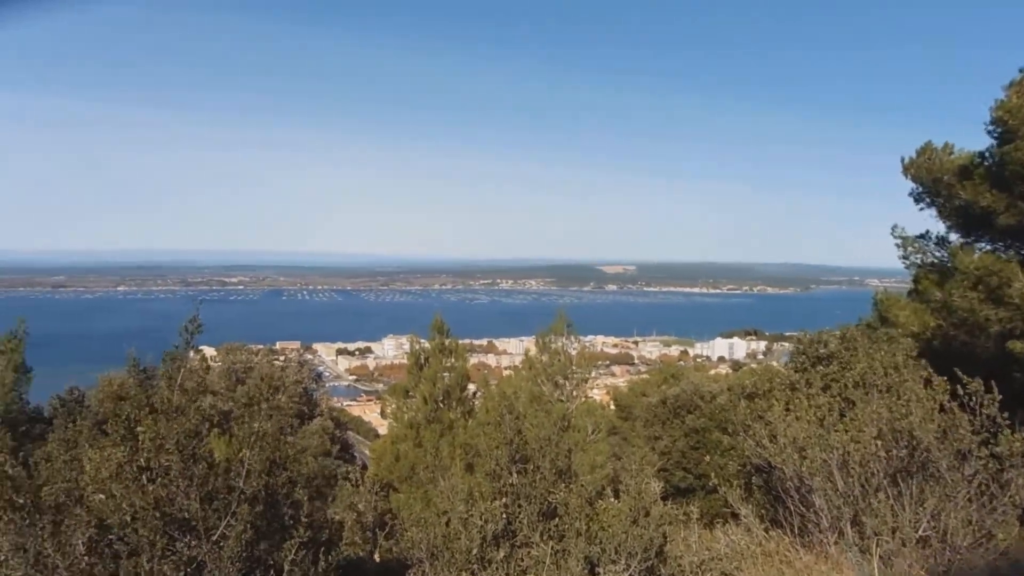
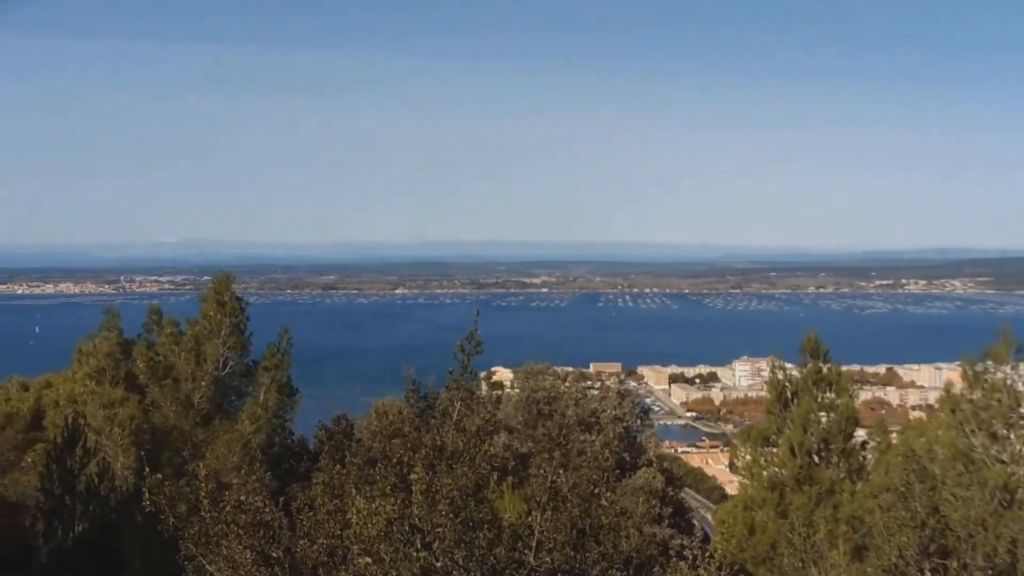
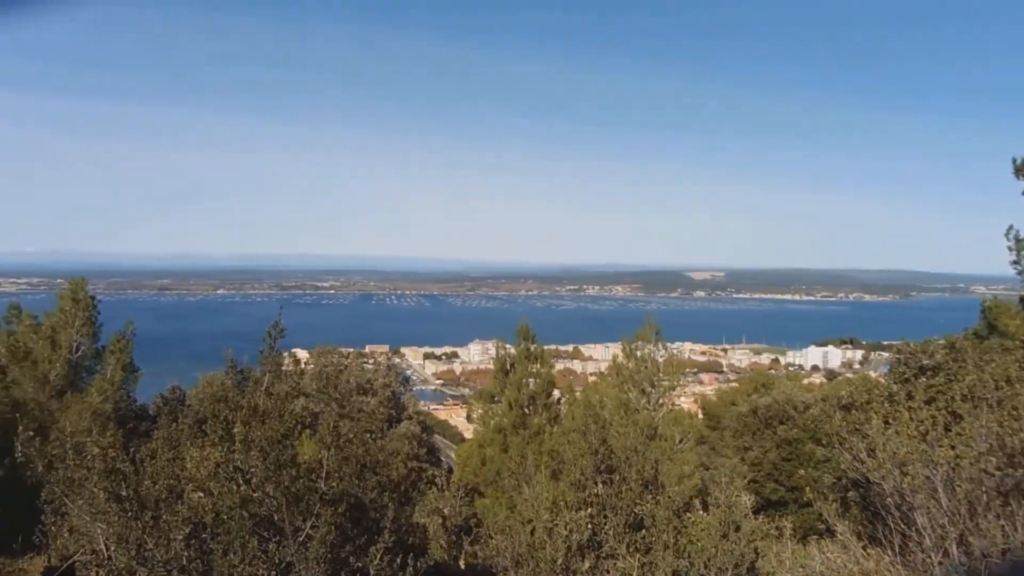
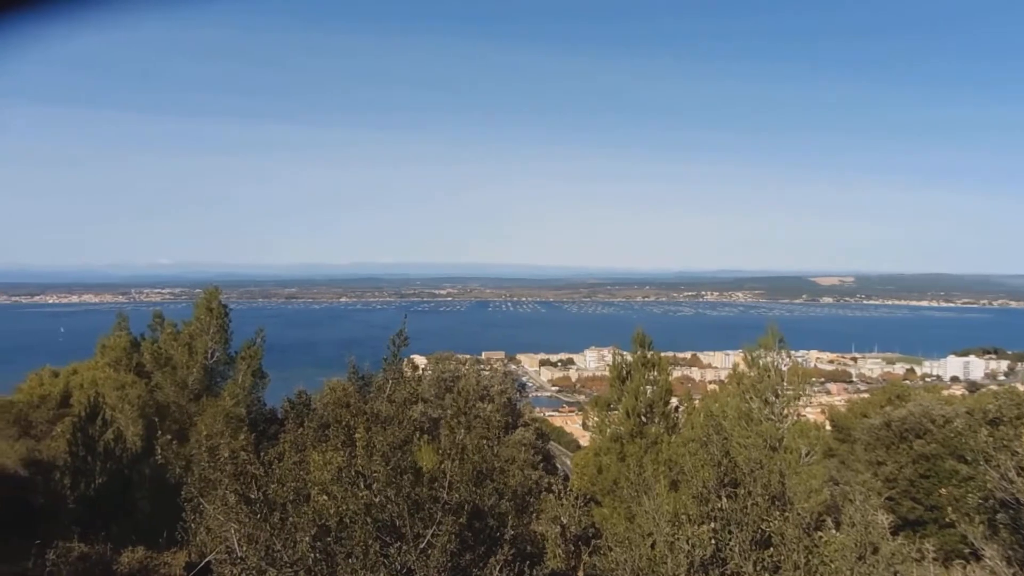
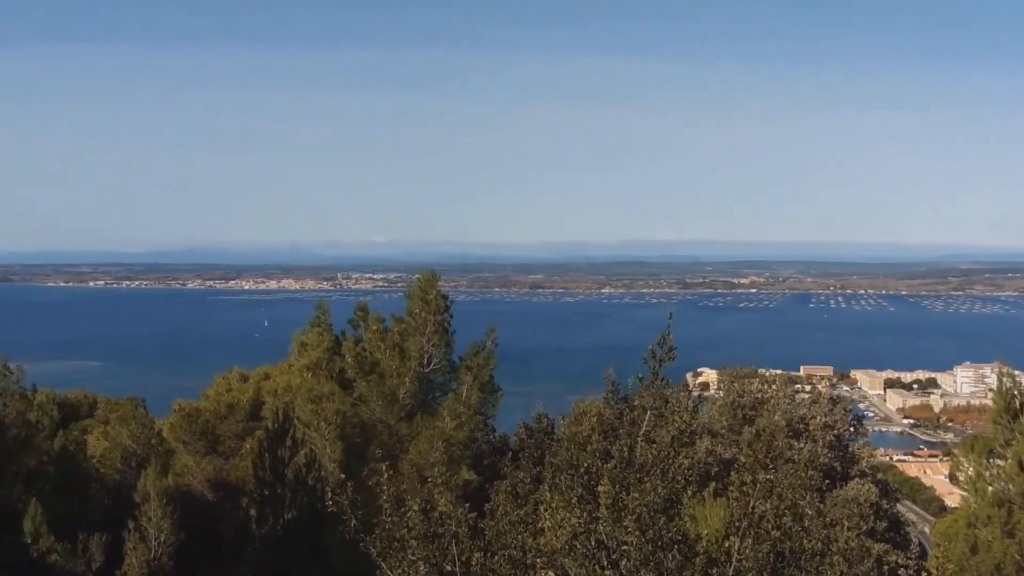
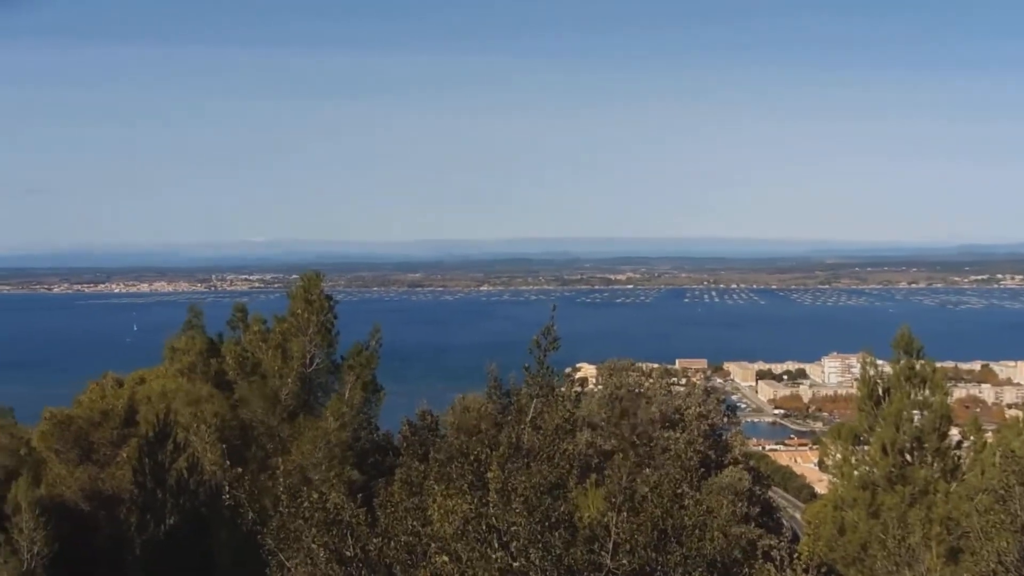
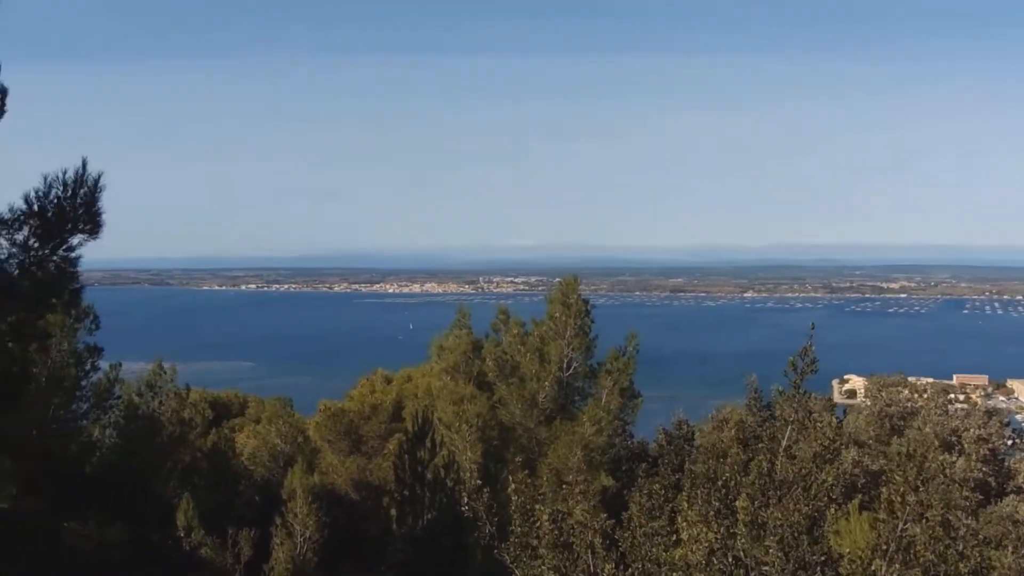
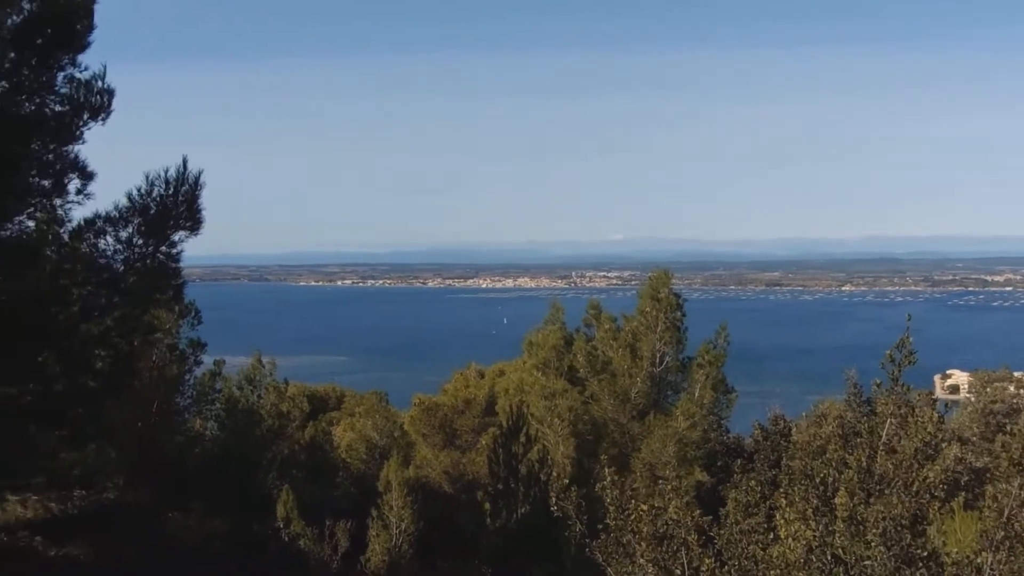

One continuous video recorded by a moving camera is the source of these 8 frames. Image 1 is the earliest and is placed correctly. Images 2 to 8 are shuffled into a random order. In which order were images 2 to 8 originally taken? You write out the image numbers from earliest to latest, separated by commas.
3, 4, 2, 6, 5, 7, 8
